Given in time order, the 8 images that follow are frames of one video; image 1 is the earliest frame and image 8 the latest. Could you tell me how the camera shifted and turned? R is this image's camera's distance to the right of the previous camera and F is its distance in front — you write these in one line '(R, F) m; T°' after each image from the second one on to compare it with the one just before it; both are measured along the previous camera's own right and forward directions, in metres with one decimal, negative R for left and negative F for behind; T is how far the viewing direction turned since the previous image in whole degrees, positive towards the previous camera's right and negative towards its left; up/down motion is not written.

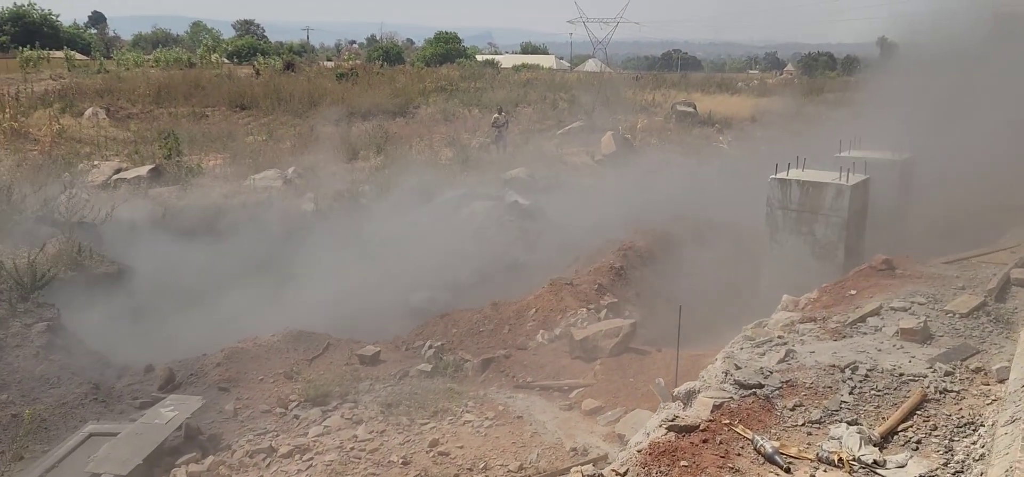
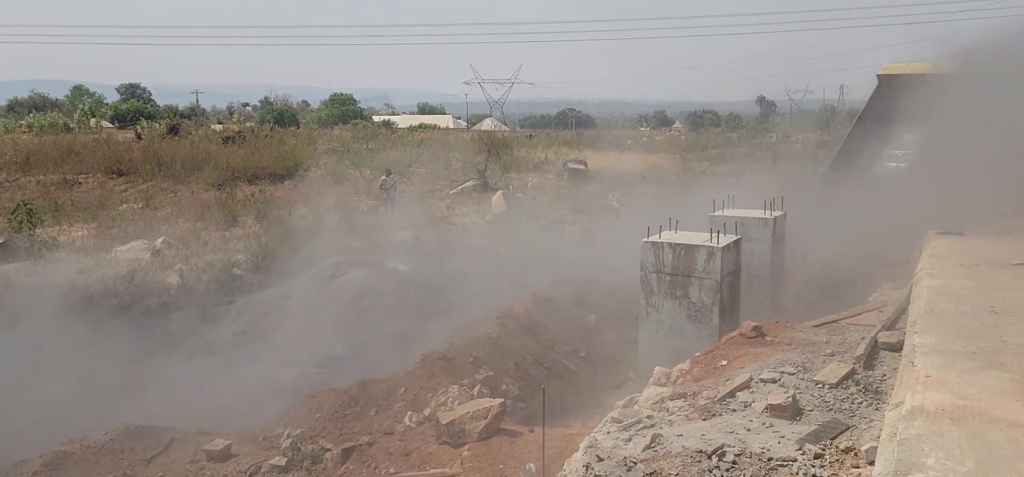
(+0.3, +0.3) m; +7°
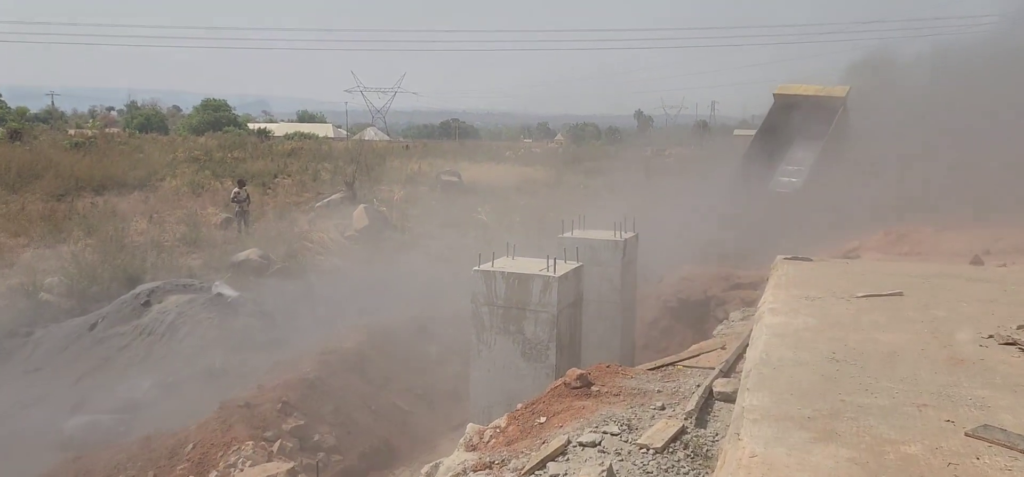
(+0.5, +0.7) m; +8°
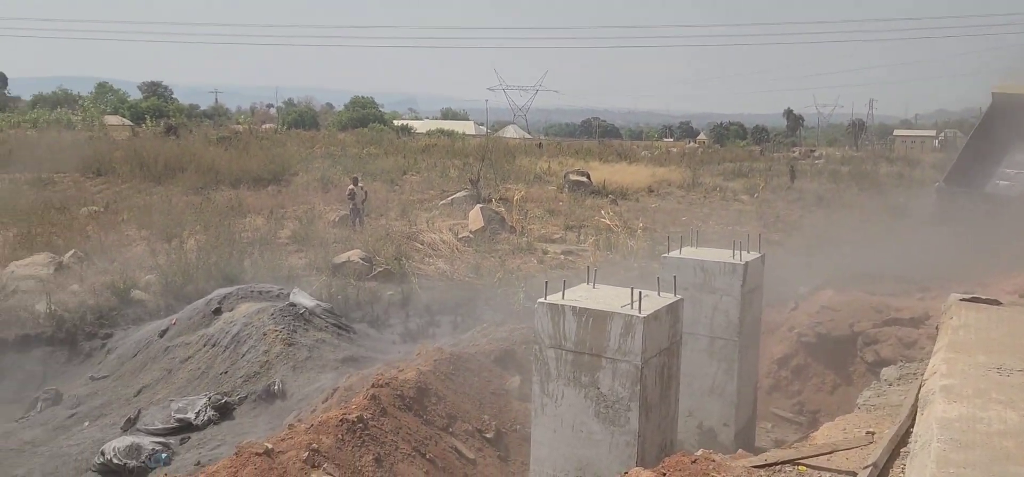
(+0.3, +1.1) m; -10°
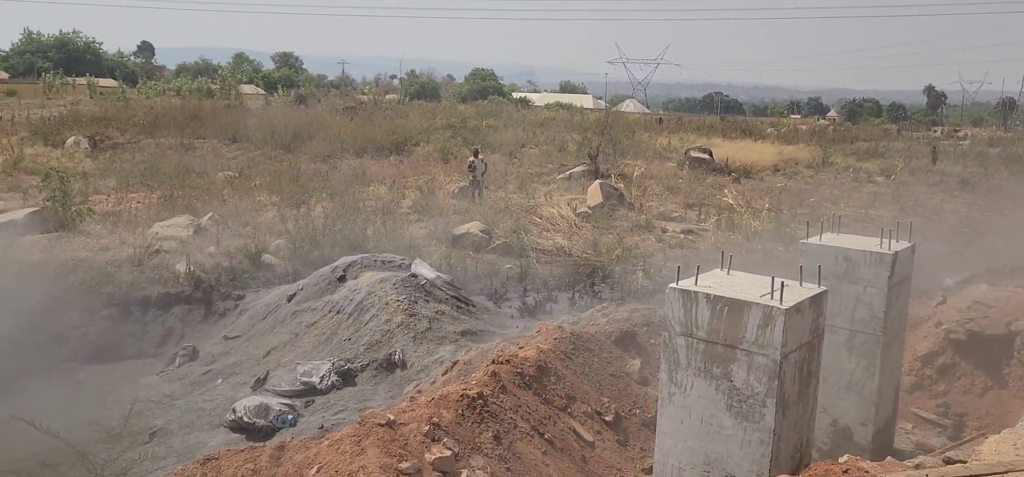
(-0.1, +0.1) m; -8°
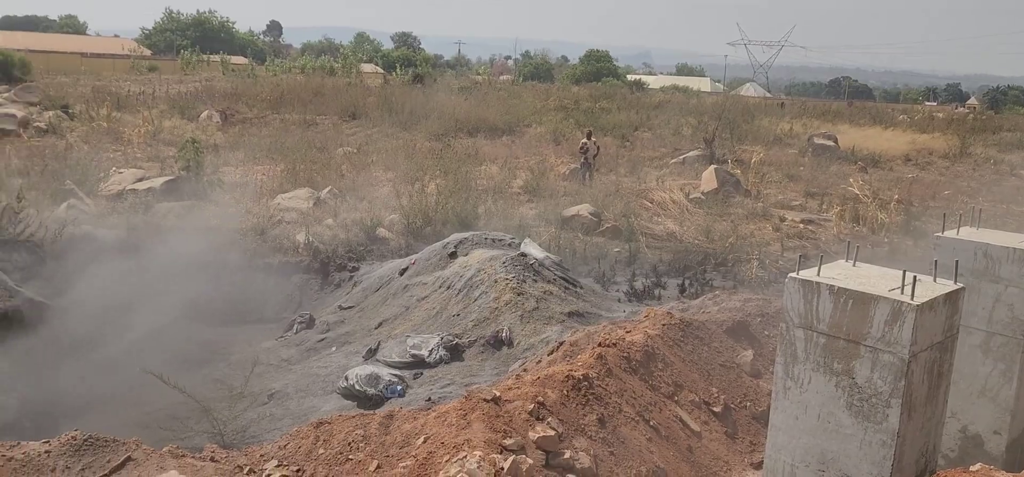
(0.0, 0.0) m; -7°
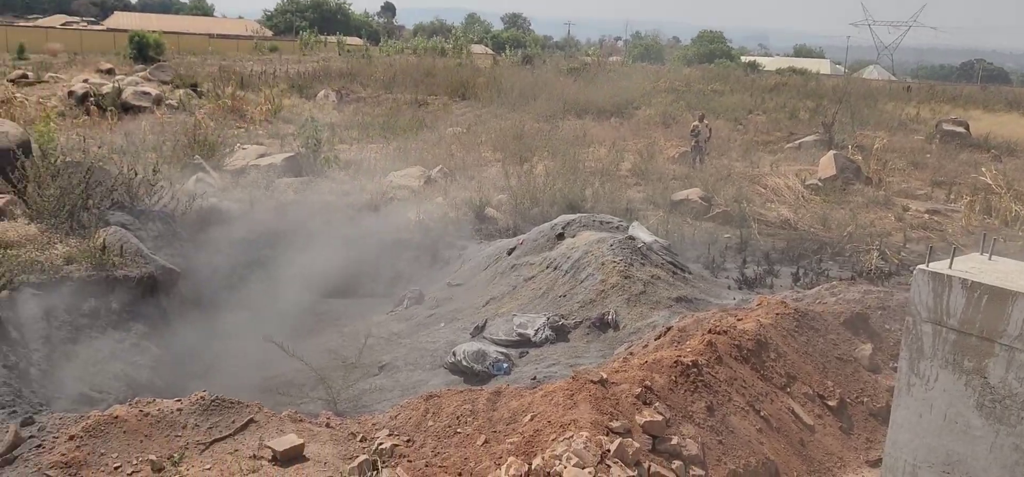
(0.0, 0.0) m; -7°
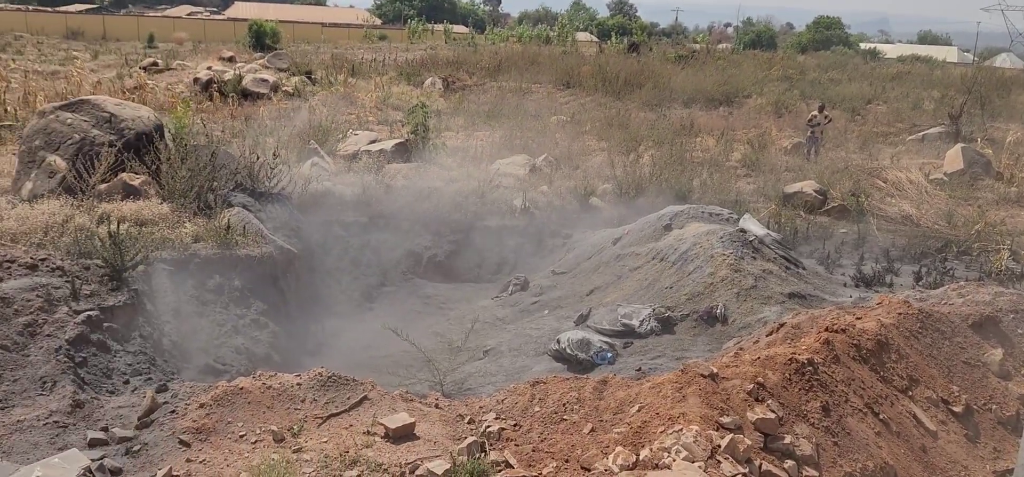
(-0.1, 0.0) m; -7°
